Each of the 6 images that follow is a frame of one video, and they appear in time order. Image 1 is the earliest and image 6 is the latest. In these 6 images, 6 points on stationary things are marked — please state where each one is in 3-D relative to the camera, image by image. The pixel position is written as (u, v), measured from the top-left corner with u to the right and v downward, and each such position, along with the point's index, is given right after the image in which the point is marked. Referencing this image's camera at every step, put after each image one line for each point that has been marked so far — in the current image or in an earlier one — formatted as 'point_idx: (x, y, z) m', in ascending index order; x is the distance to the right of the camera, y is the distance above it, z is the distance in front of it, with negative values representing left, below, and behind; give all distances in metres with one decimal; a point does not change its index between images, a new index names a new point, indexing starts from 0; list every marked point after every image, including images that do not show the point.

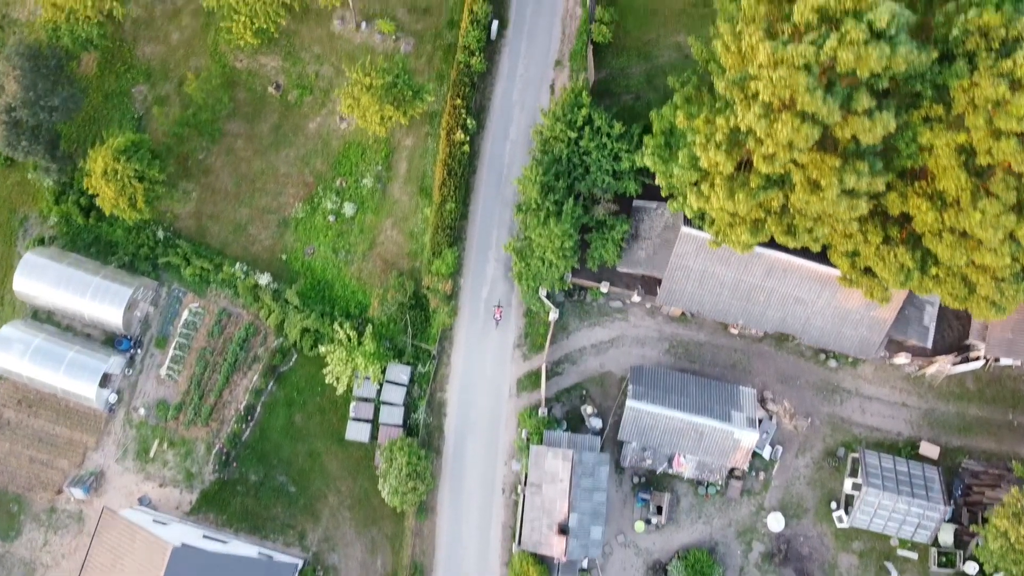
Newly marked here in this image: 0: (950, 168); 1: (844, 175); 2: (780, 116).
0: (+10.4, +2.8, +18.8) m
1: (+7.9, +2.7, +18.7) m
2: (+6.2, +3.9, +18.2) m
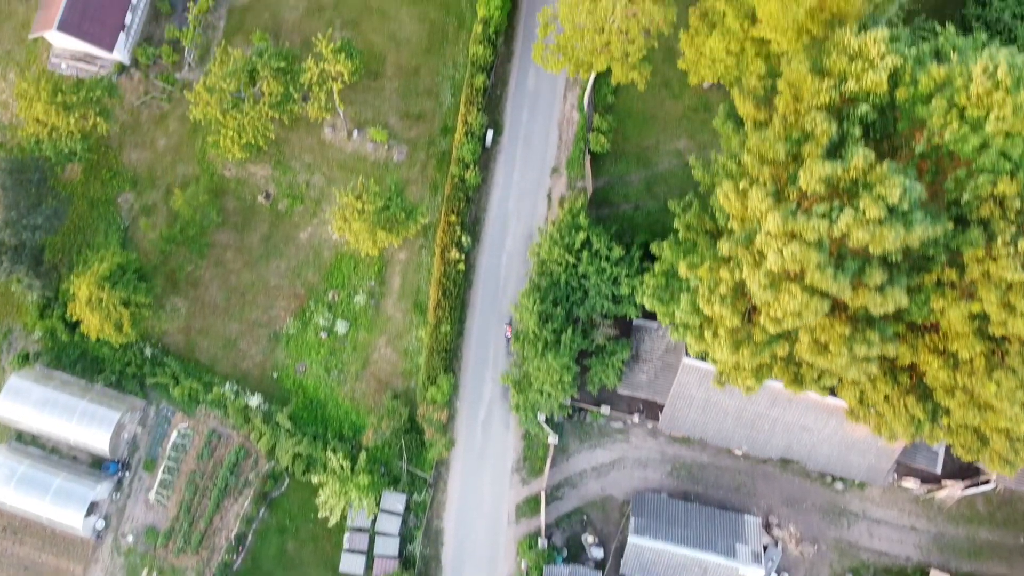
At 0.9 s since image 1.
0: (+10.3, -1.1, +18.1) m
1: (+7.8, -1.2, +18.0) m
2: (+6.1, 0.0, +17.5) m
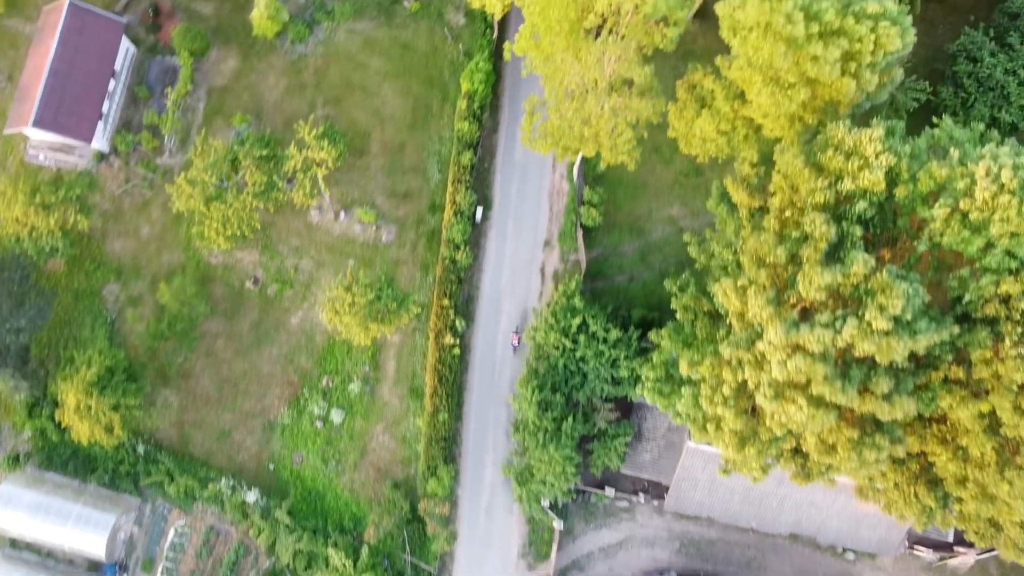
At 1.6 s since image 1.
0: (+10.3, -3.2, +17.7) m
1: (+7.8, -3.5, +17.6) m
2: (+6.1, -2.3, +17.1) m
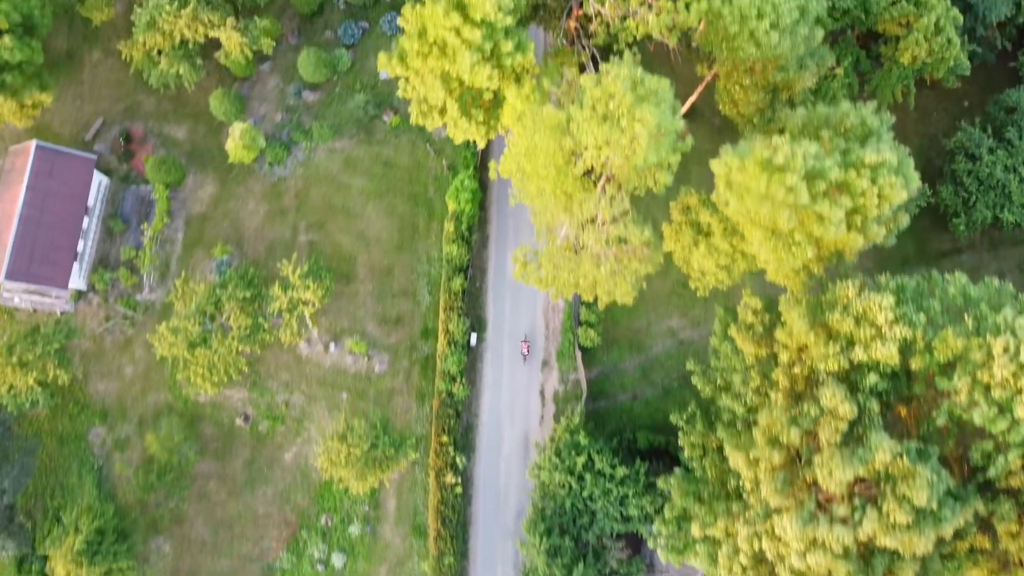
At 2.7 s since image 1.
0: (+10.6, -6.7, +17.0) m
1: (+8.1, -7.2, +16.9) m
2: (+6.3, -6.1, +16.3) m
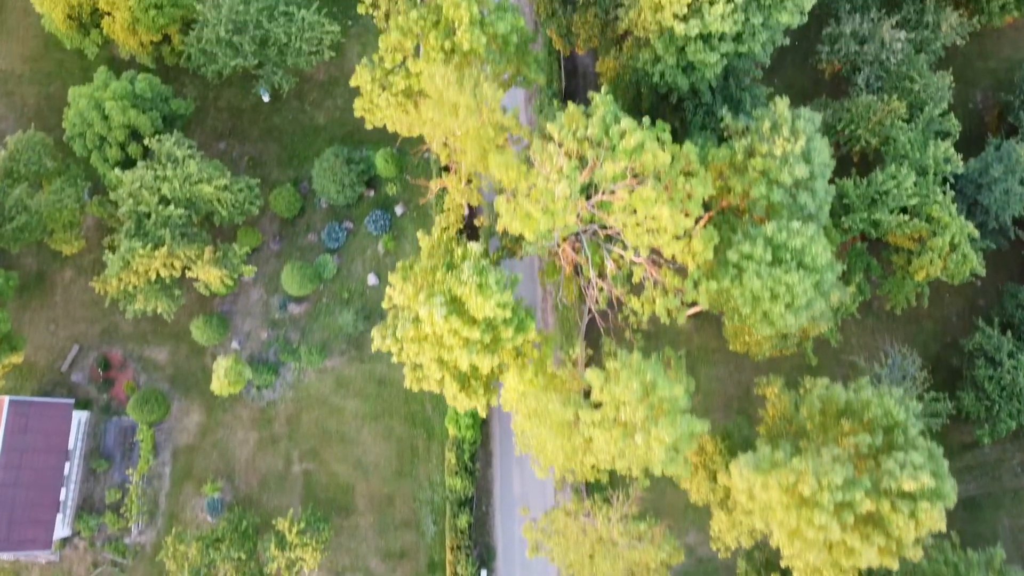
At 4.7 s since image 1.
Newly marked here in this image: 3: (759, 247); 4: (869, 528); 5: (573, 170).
0: (+11.3, -13.2, +15.9) m
1: (+8.8, -13.8, +15.8) m
2: (+7.0, -12.8, +15.2) m
3: (+5.6, +0.9, +18.0) m
4: (+7.3, -4.8, +16.2) m
5: (+1.4, +2.6, +17.7) m
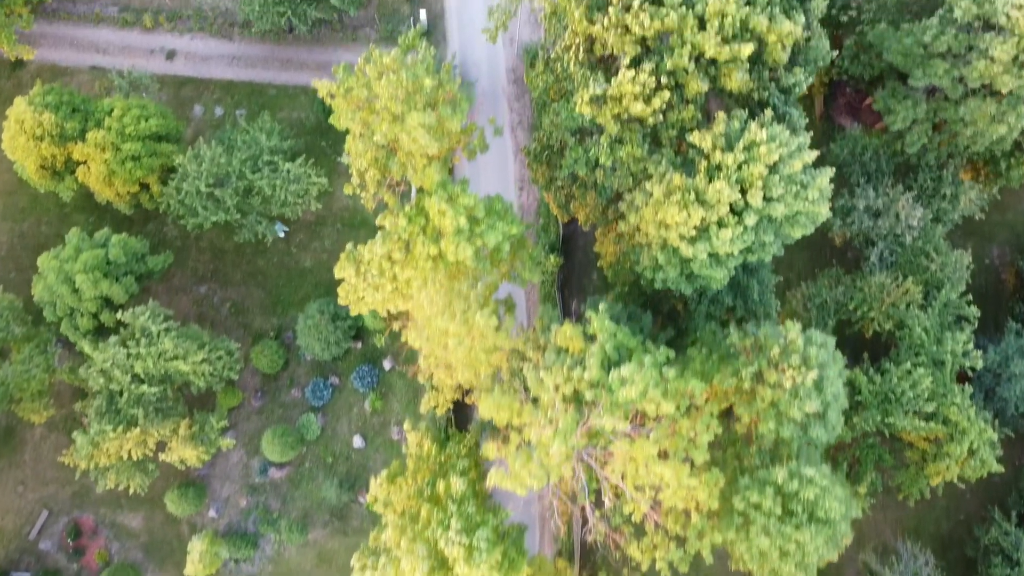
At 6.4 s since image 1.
0: (+10.9, -18.8, +14.7) m
1: (+8.5, -19.3, +14.5) m
2: (+6.6, -18.3, +13.9) m
3: (+5.4, -4.6, +16.7) m
4: (+7.1, -10.3, +14.9) m
5: (+1.2, -2.8, +16.5) m
